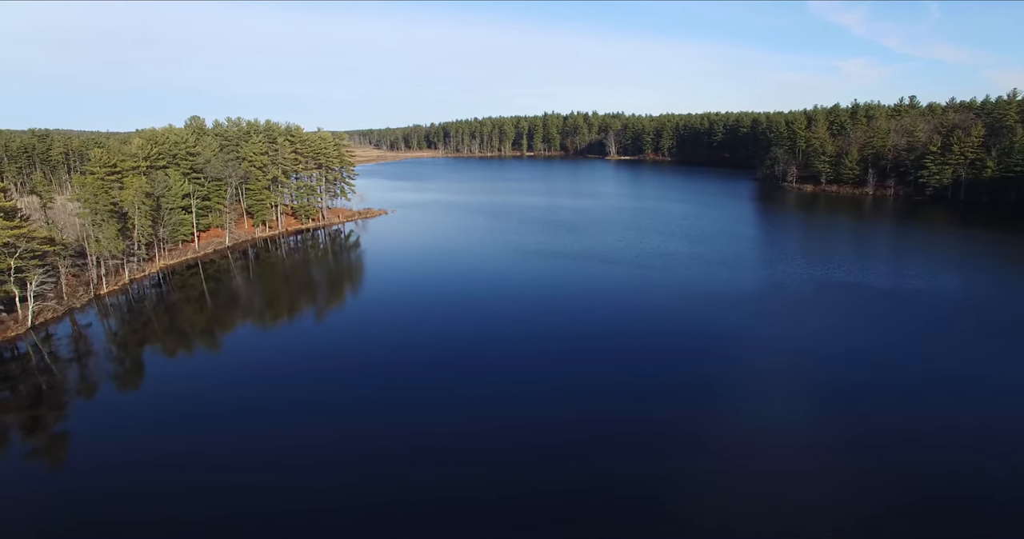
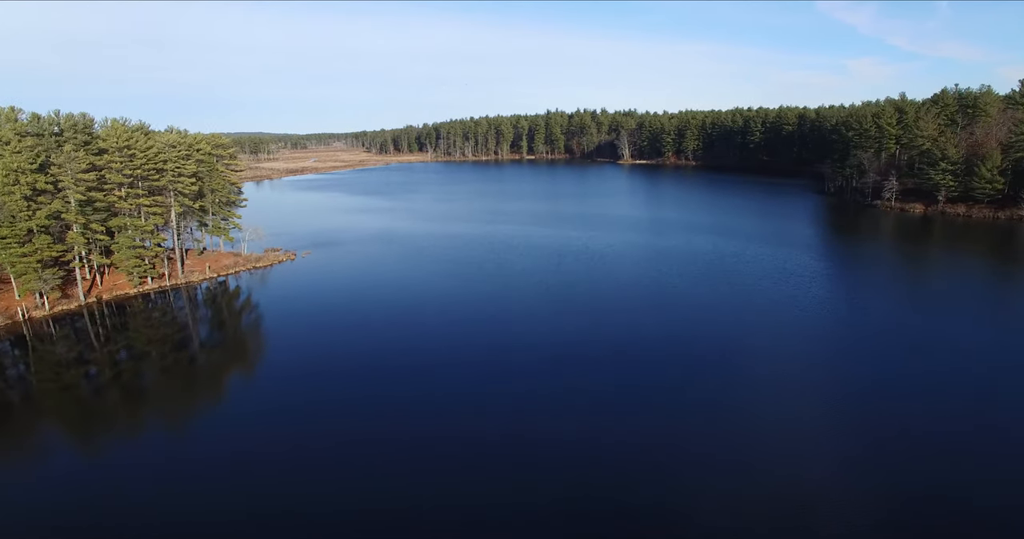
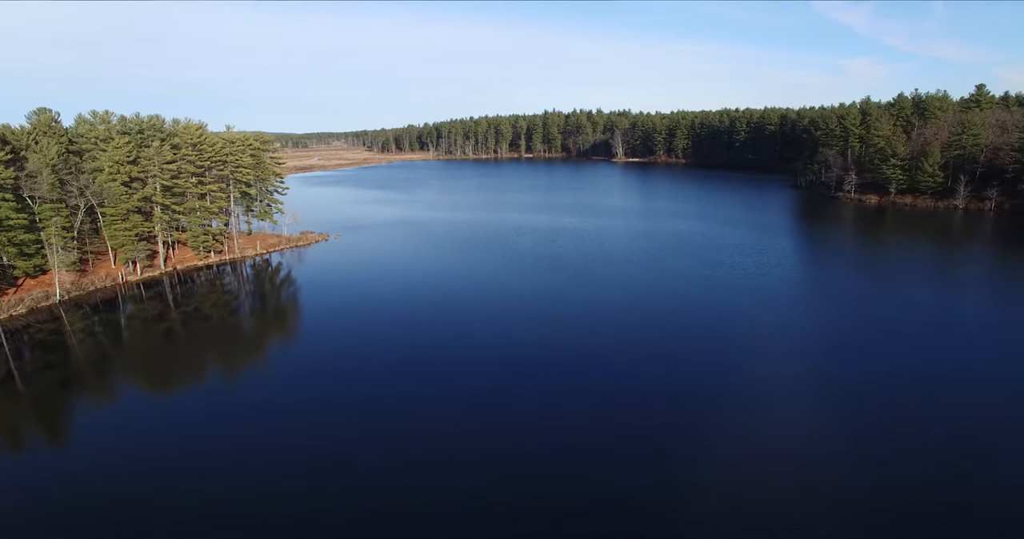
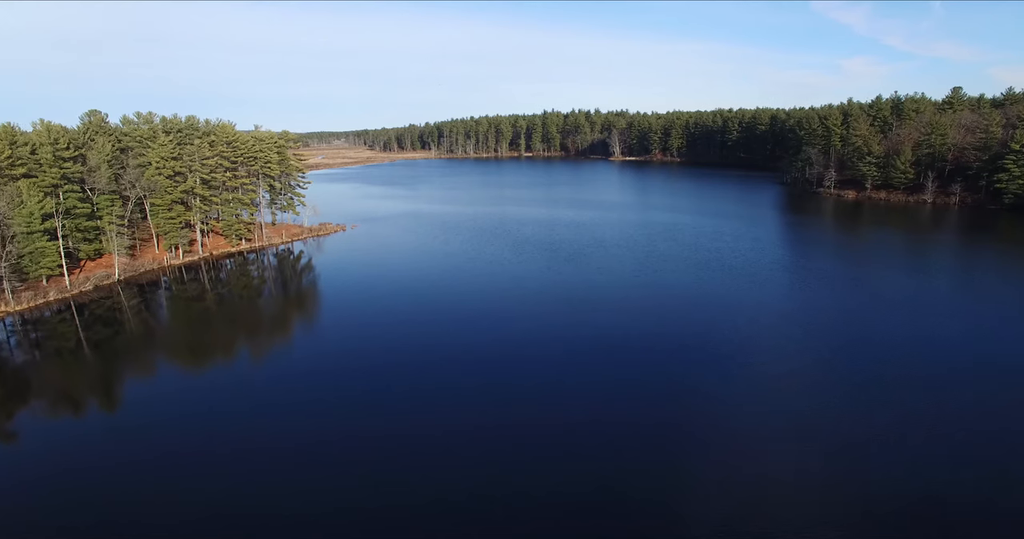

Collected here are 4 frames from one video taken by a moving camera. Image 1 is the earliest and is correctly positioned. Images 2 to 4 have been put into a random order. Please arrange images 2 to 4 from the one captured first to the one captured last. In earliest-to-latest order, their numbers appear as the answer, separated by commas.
4, 3, 2
